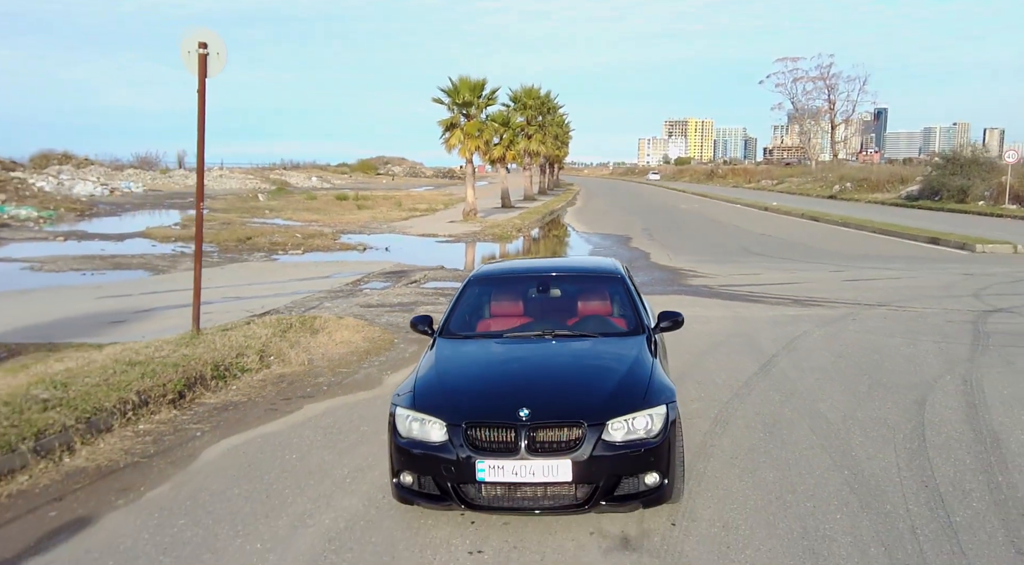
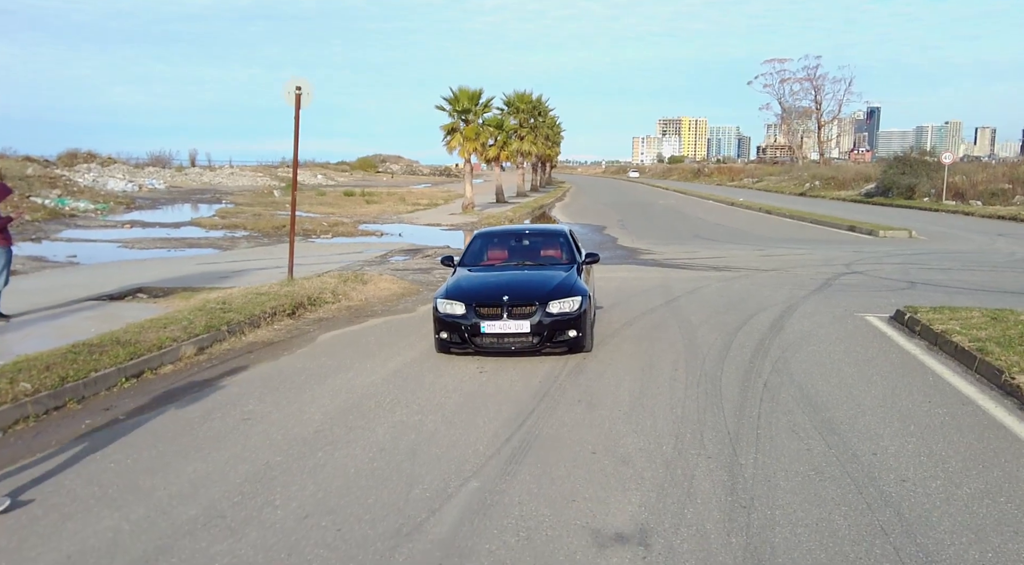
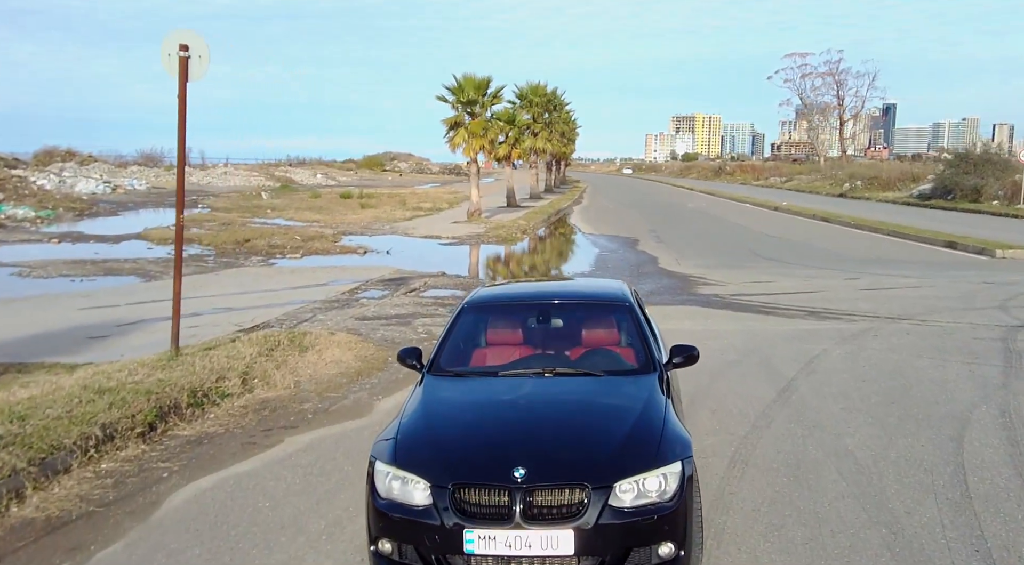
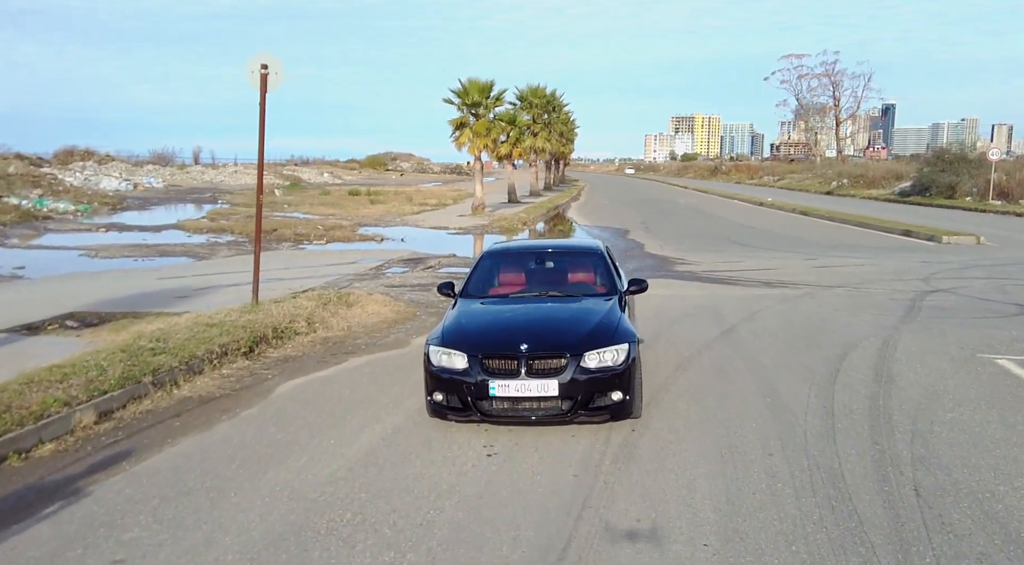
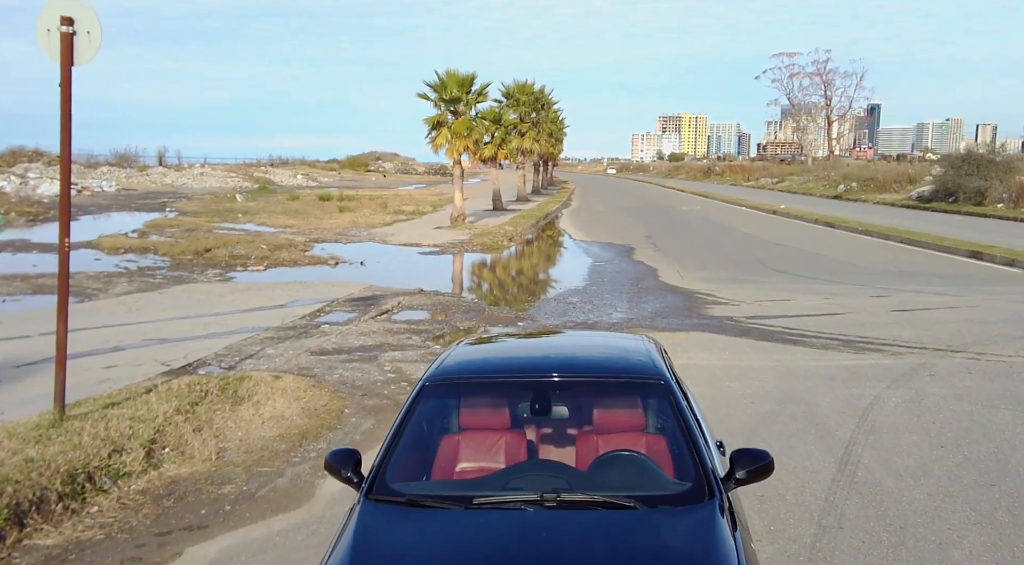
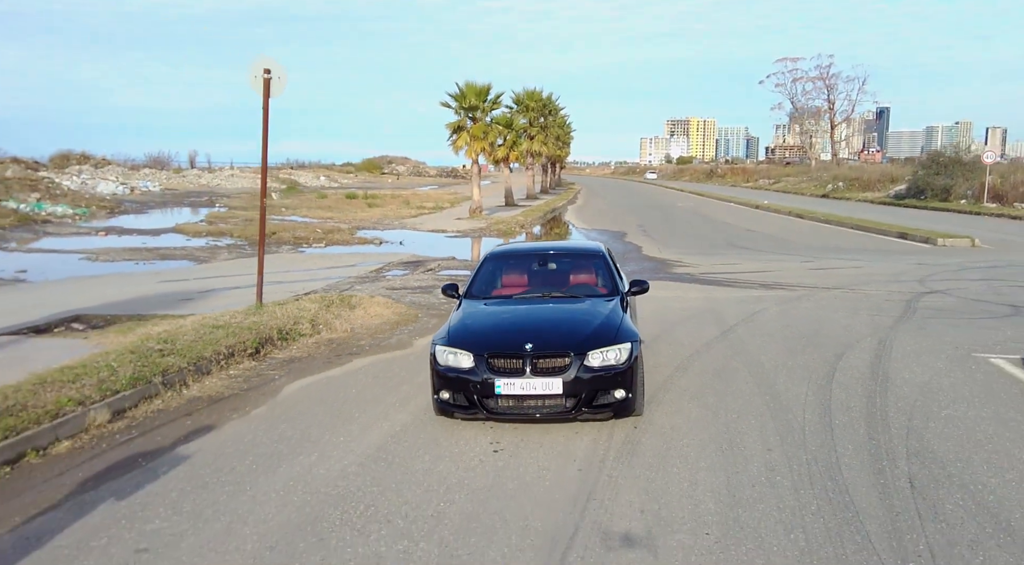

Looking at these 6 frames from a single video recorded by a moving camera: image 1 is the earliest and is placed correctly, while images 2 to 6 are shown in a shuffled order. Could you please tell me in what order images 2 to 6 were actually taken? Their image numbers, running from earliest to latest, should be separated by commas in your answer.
6, 2, 4, 3, 5
